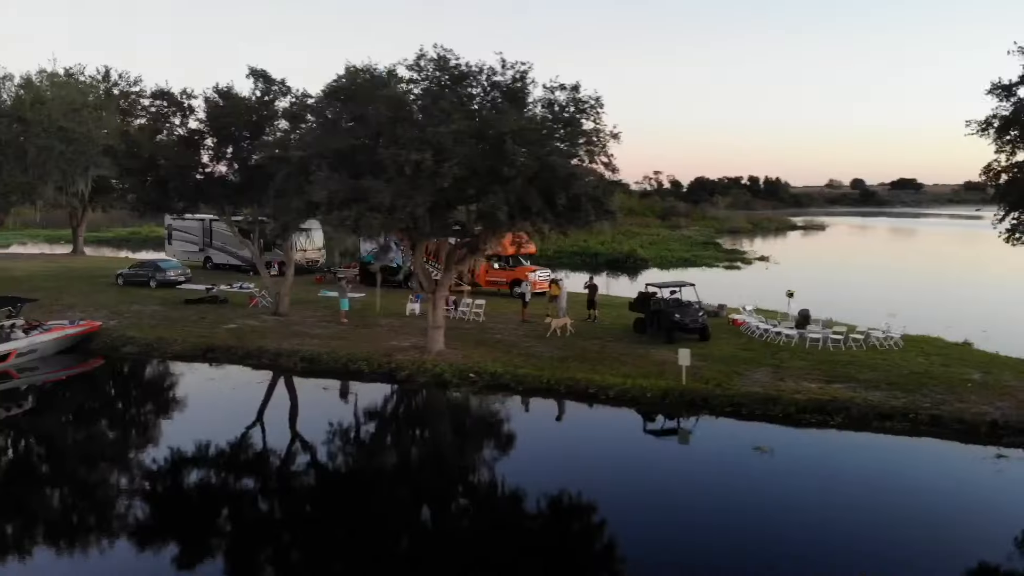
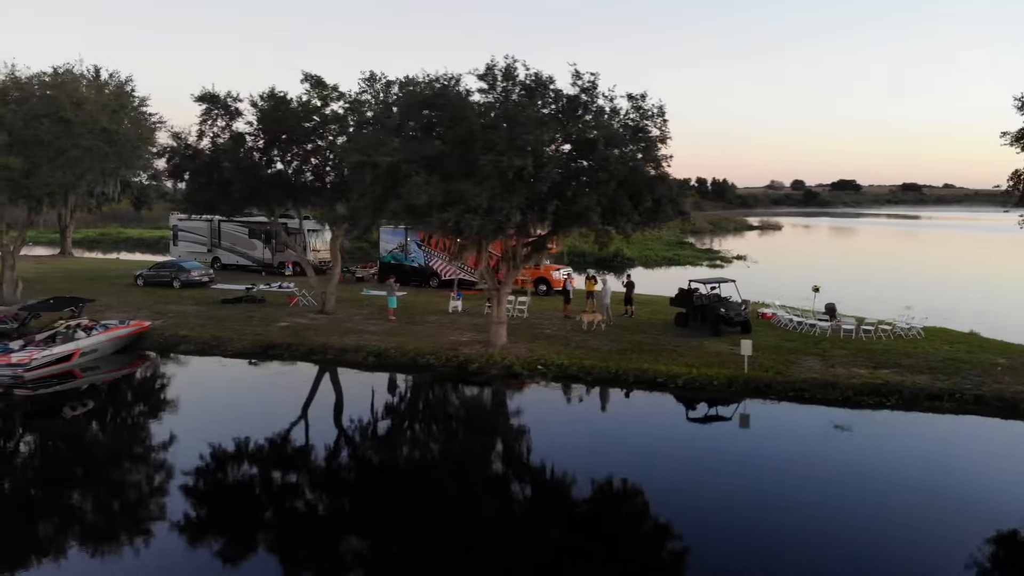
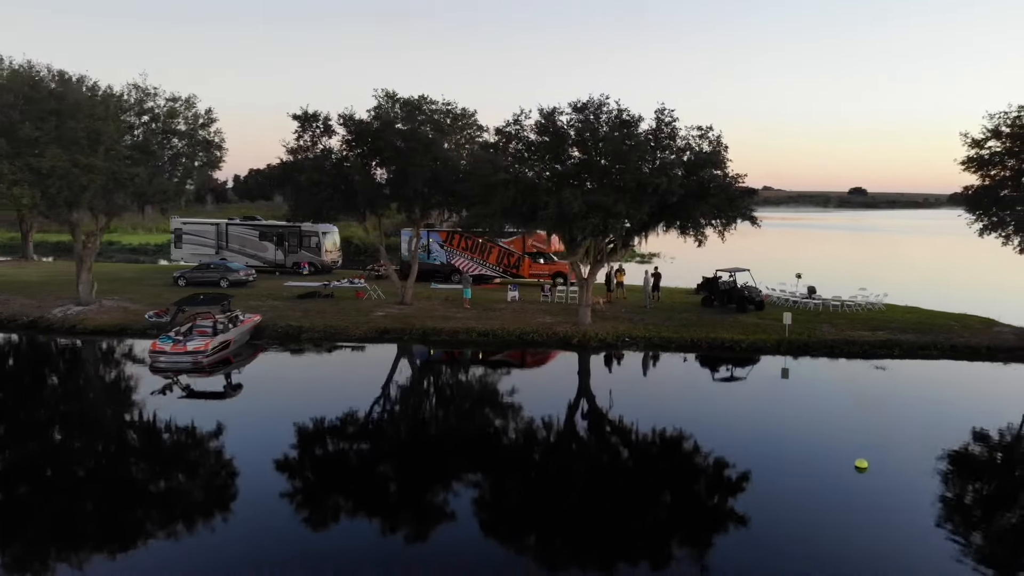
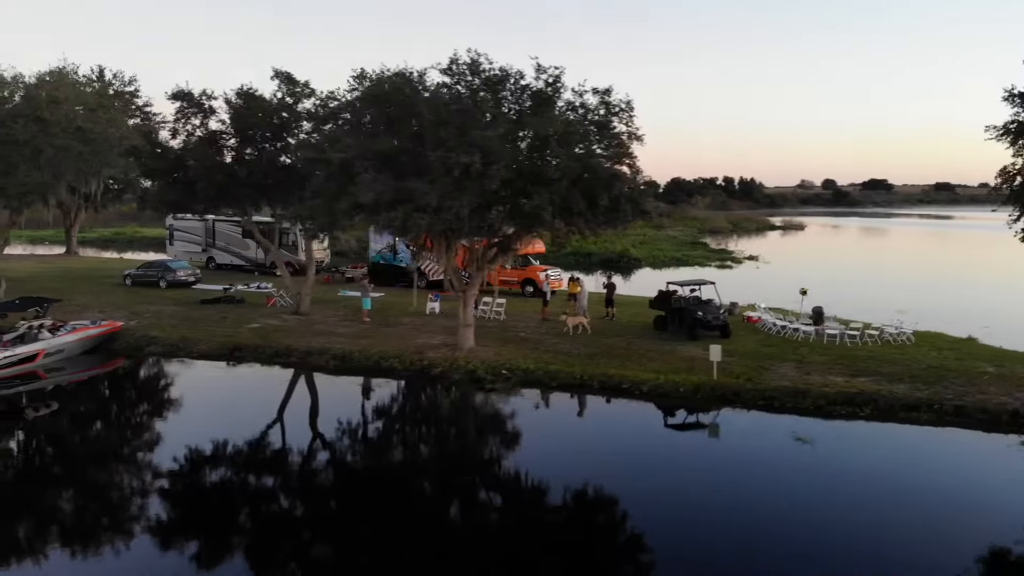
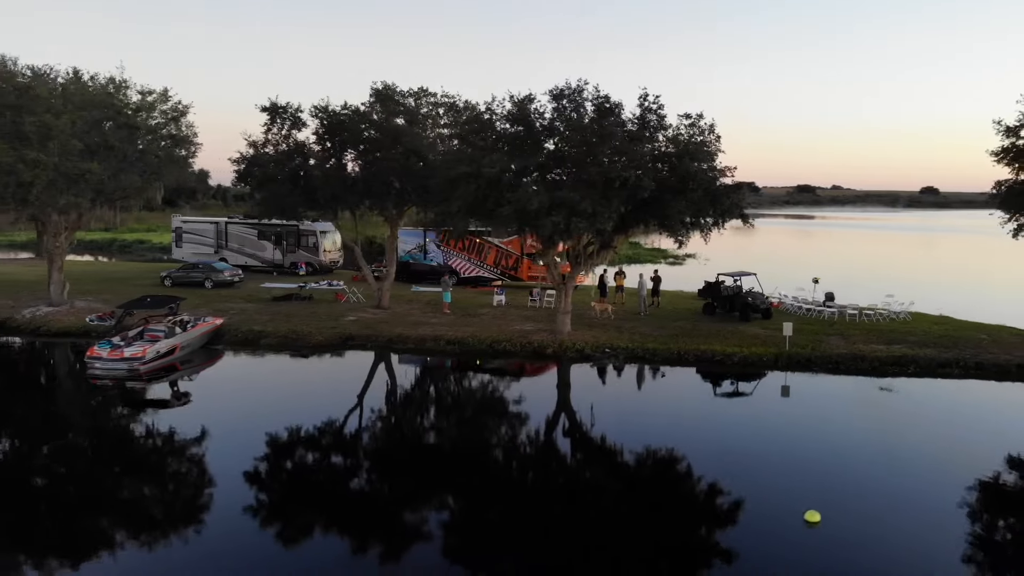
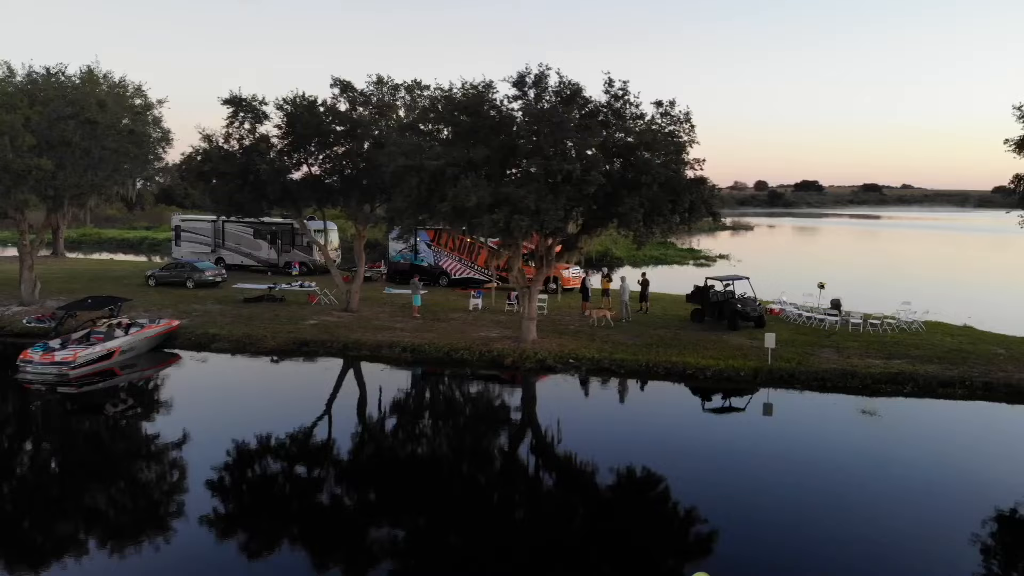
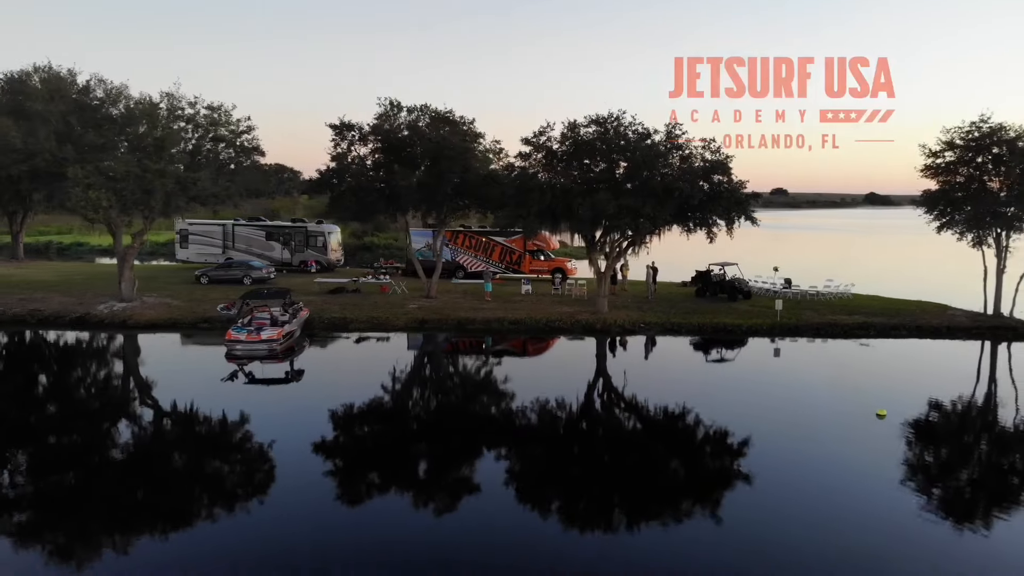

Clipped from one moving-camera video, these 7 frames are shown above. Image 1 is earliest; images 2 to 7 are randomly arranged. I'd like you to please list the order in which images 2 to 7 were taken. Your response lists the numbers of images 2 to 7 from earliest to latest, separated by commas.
4, 2, 6, 5, 3, 7
